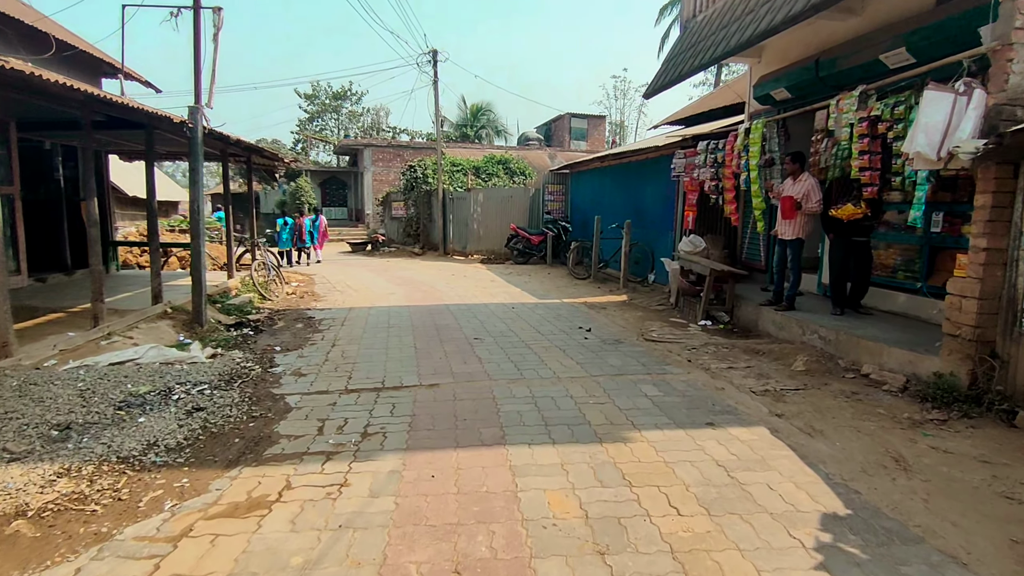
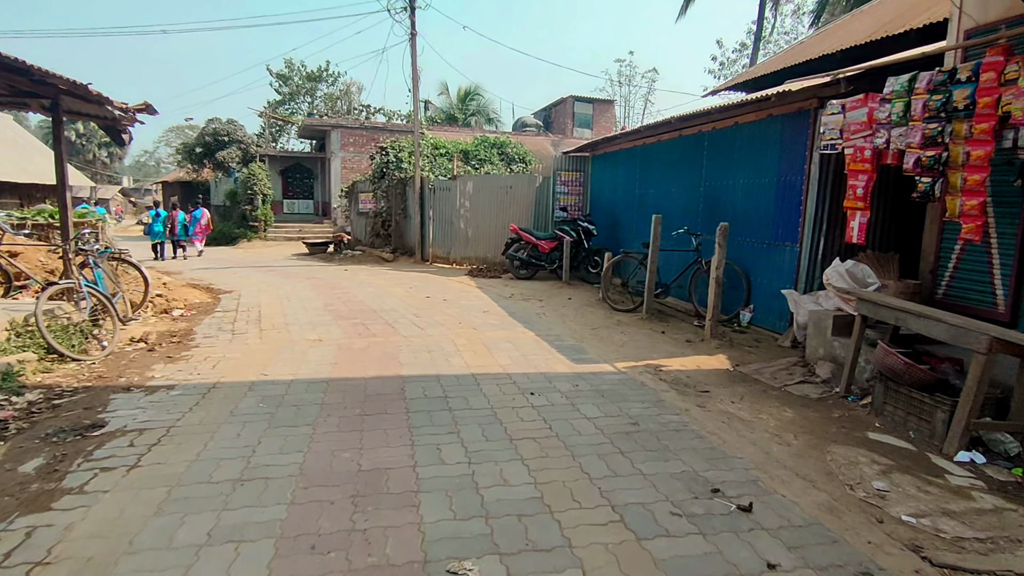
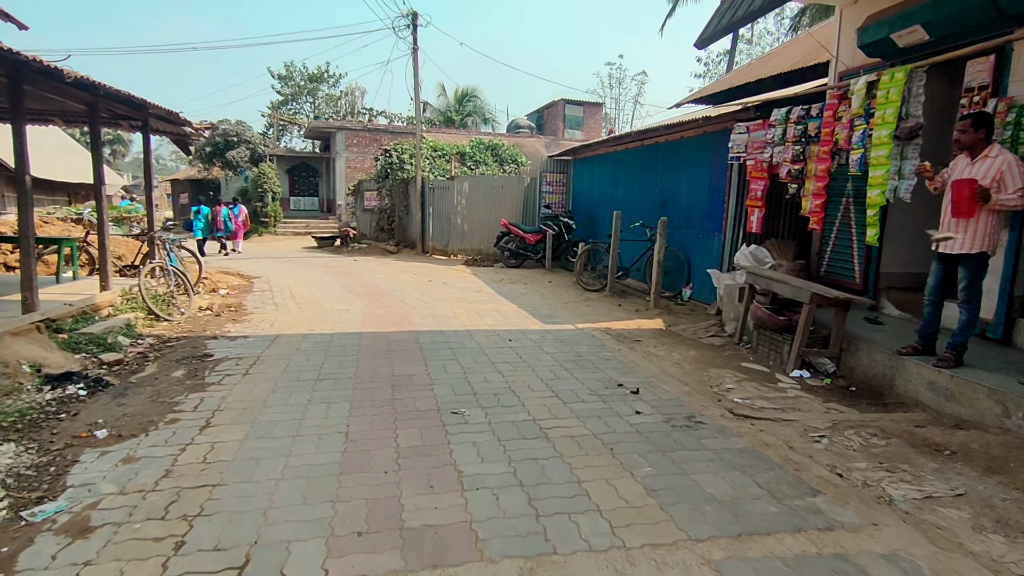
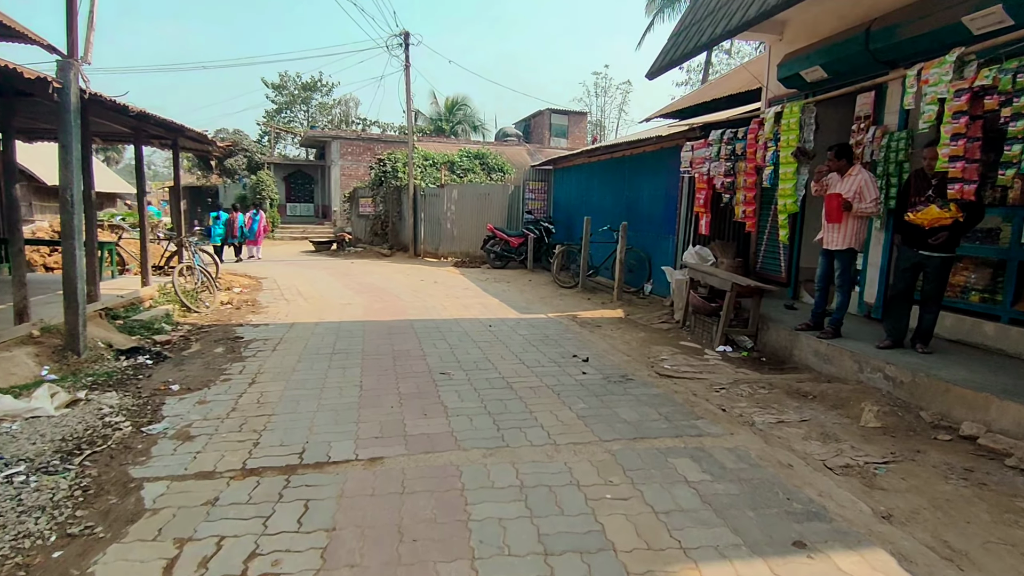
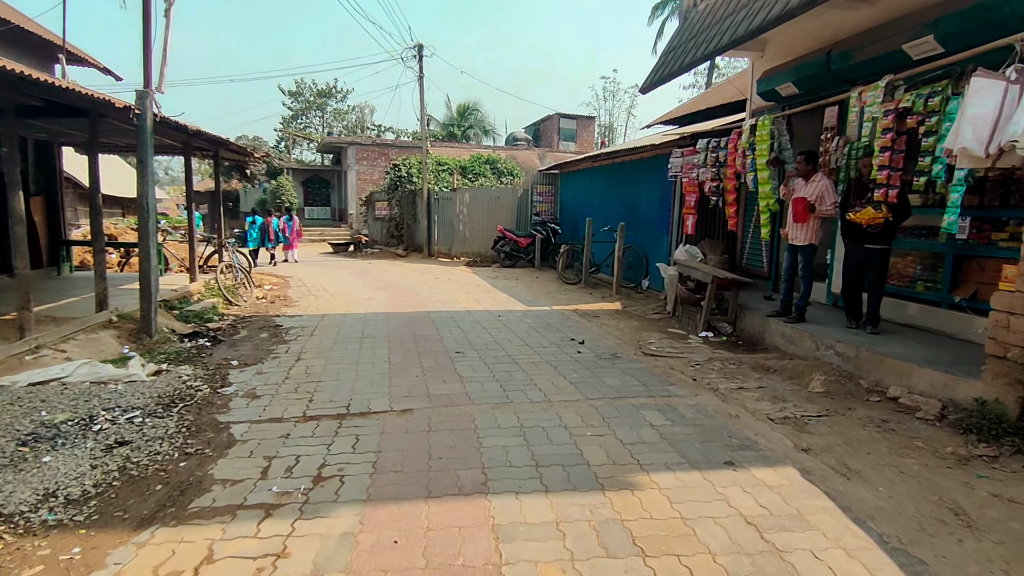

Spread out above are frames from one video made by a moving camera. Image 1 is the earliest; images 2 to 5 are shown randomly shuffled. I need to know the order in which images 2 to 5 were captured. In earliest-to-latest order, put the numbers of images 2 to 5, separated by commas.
5, 4, 3, 2
